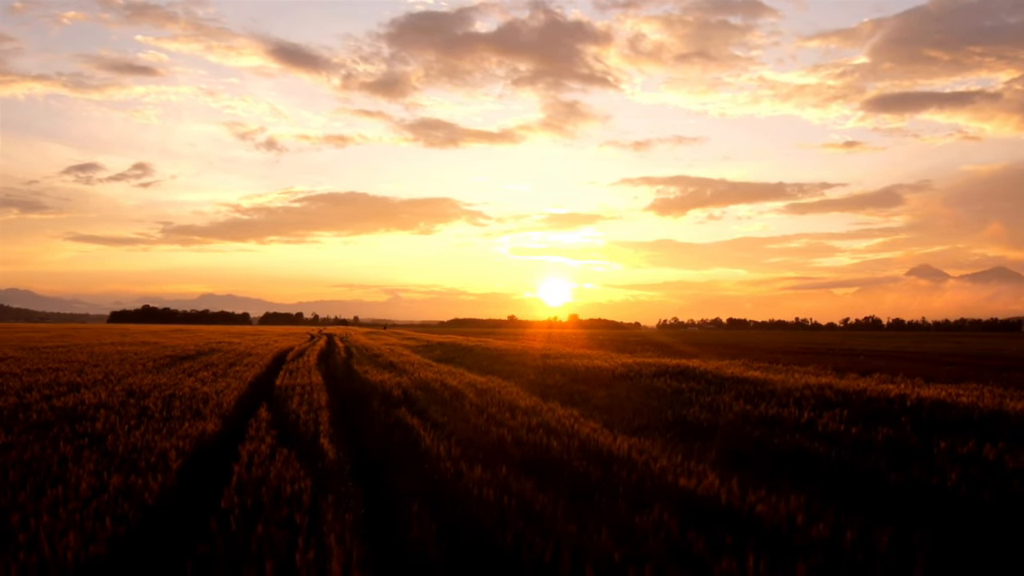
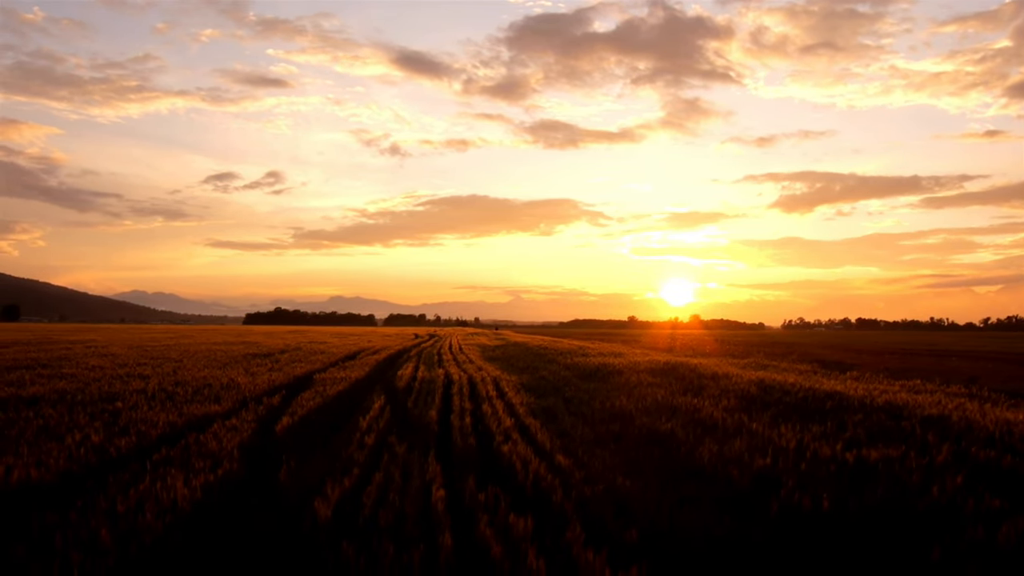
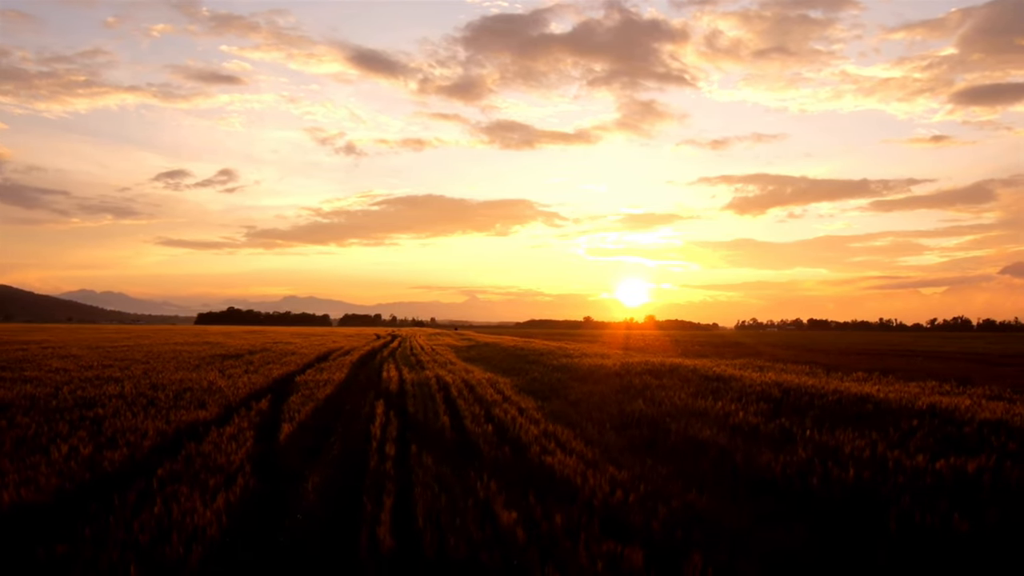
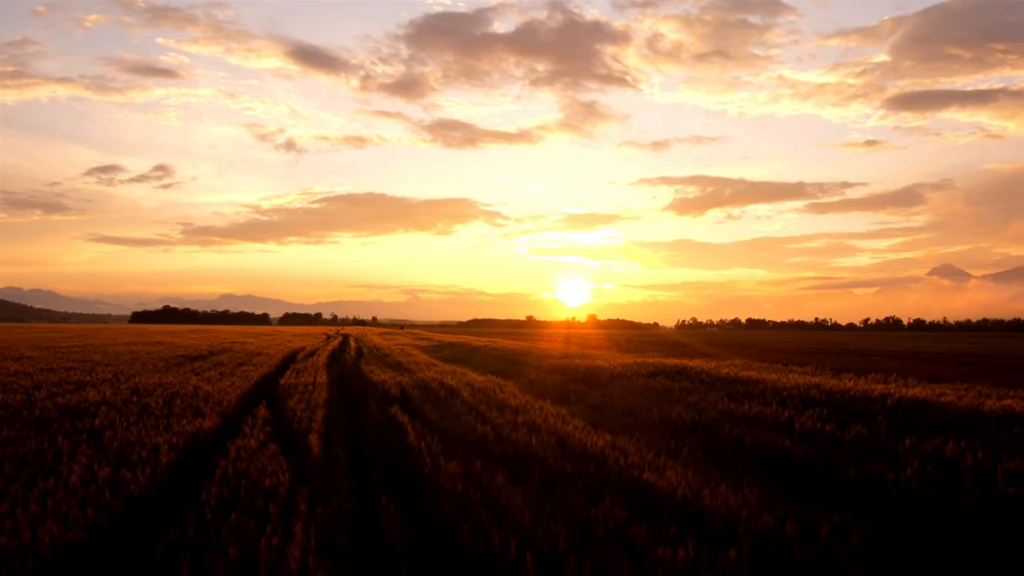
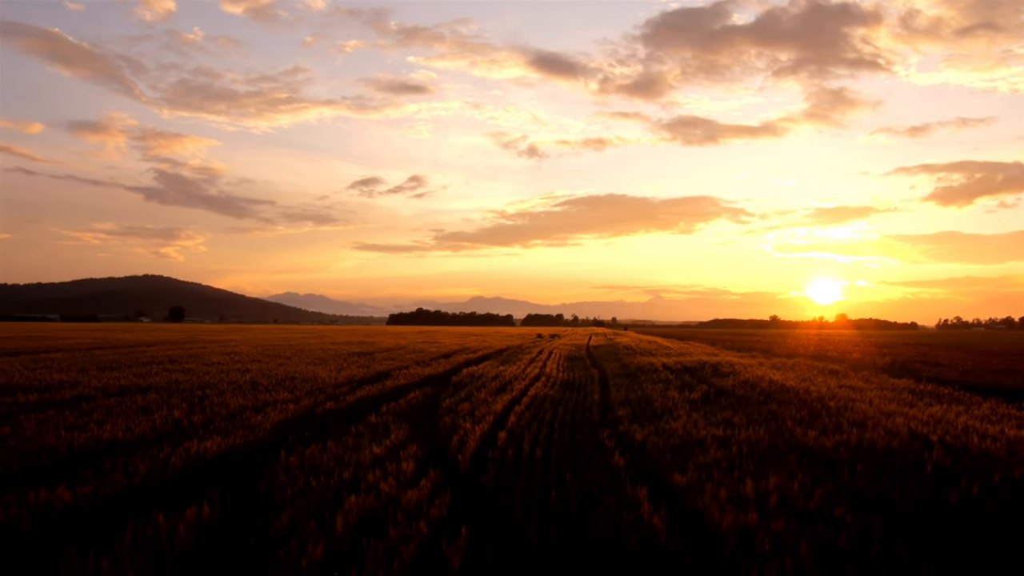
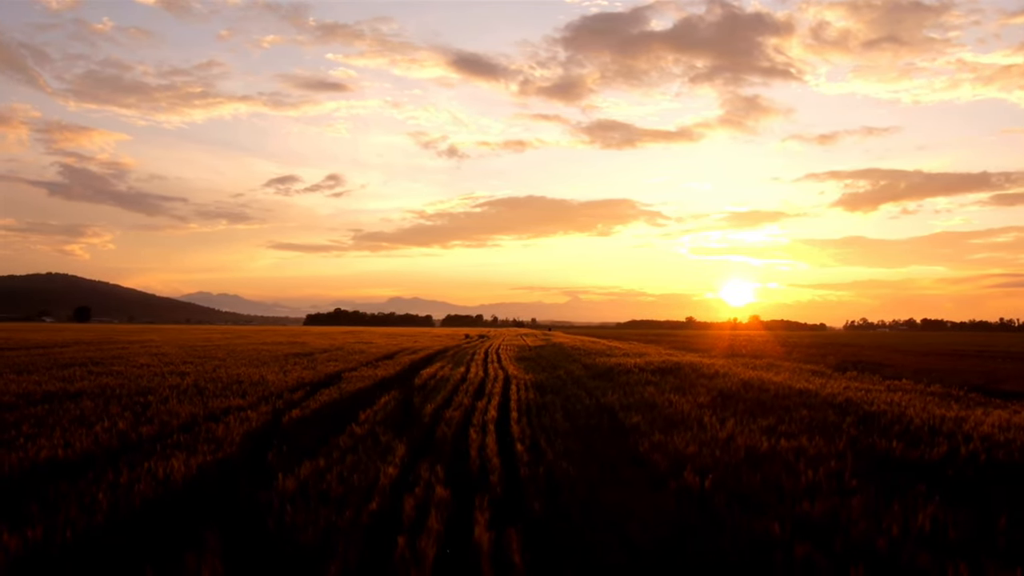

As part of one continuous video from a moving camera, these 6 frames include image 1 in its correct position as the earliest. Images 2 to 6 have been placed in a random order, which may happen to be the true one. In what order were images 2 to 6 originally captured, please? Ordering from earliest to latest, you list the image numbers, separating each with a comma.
4, 3, 2, 6, 5
